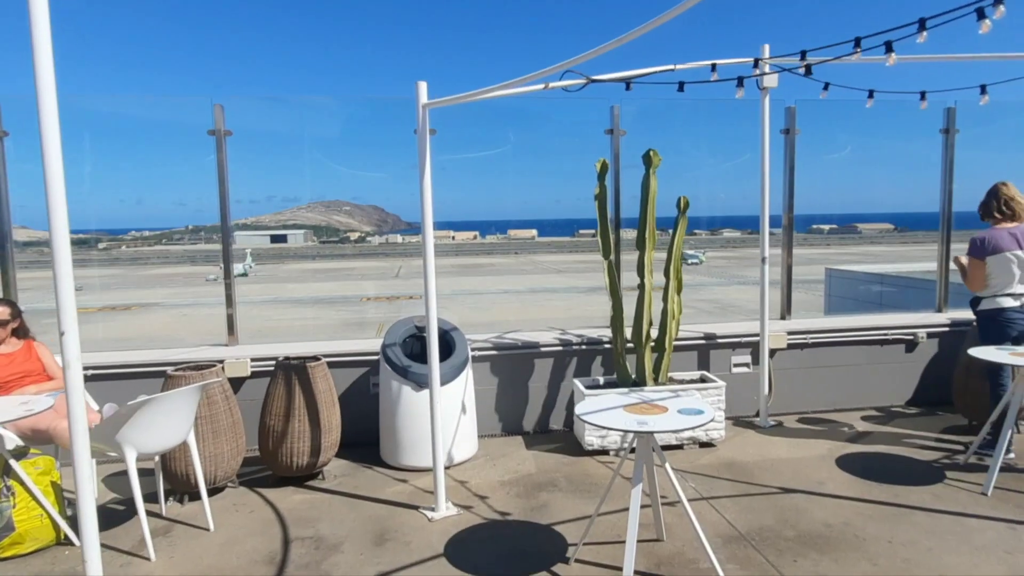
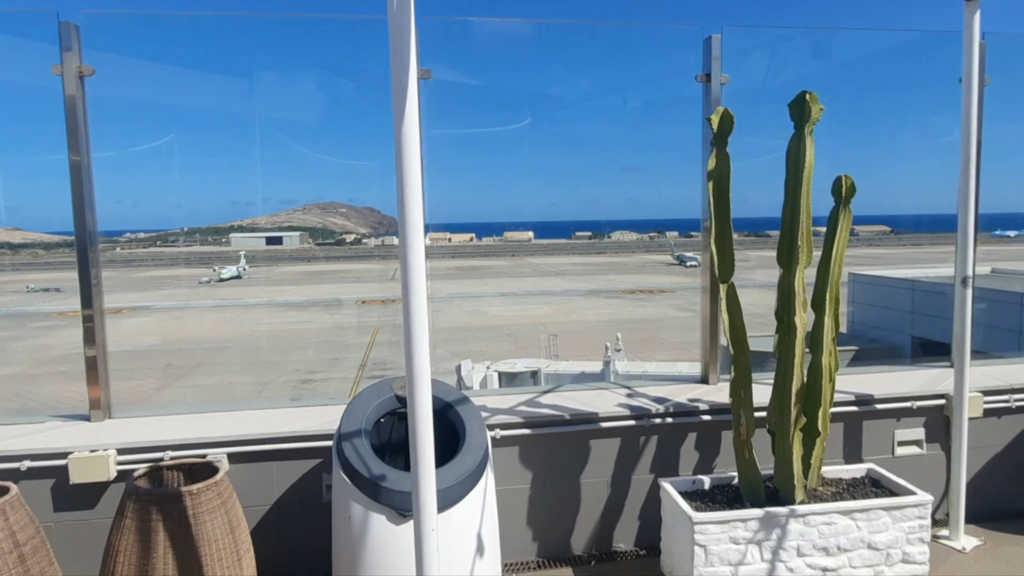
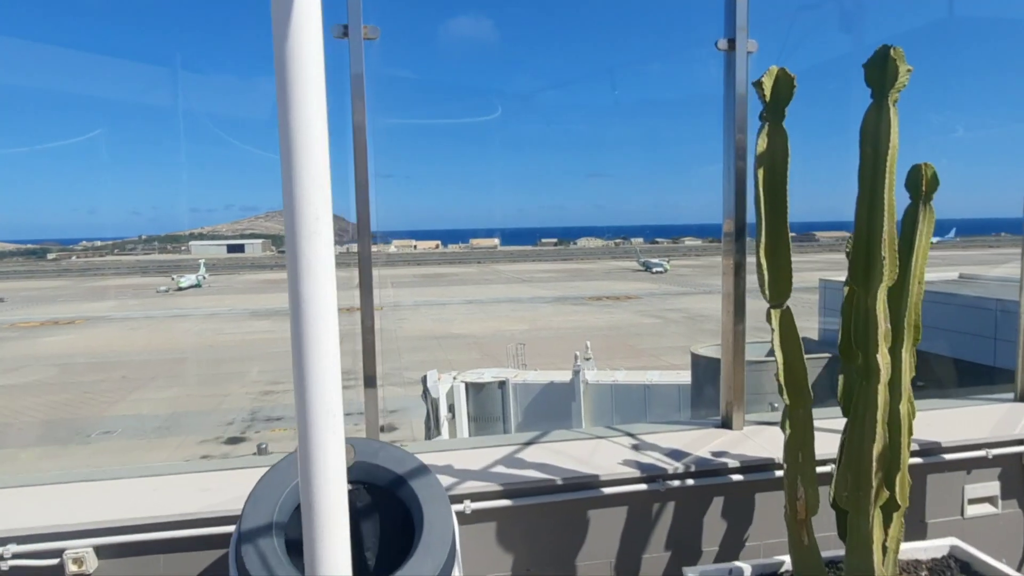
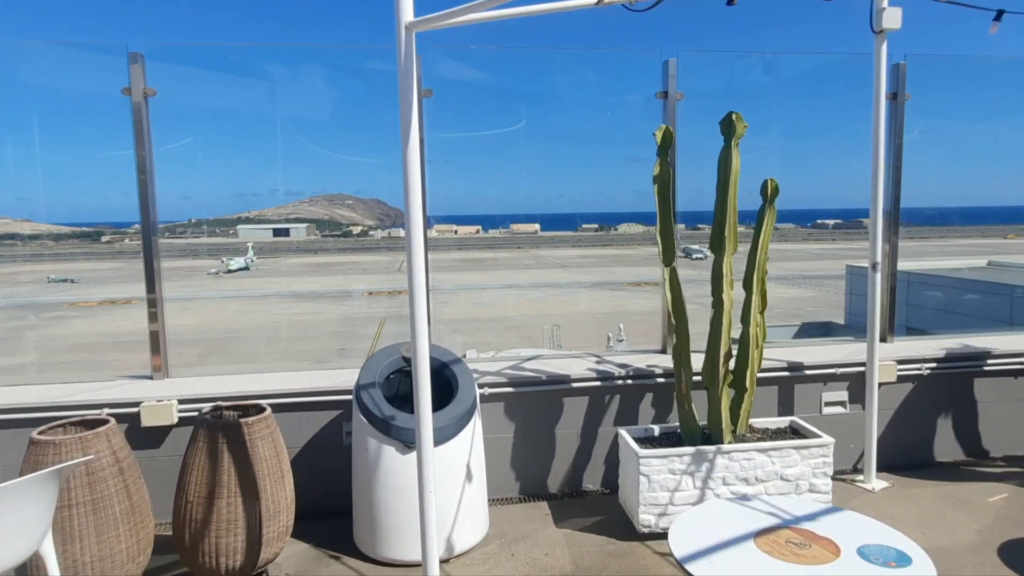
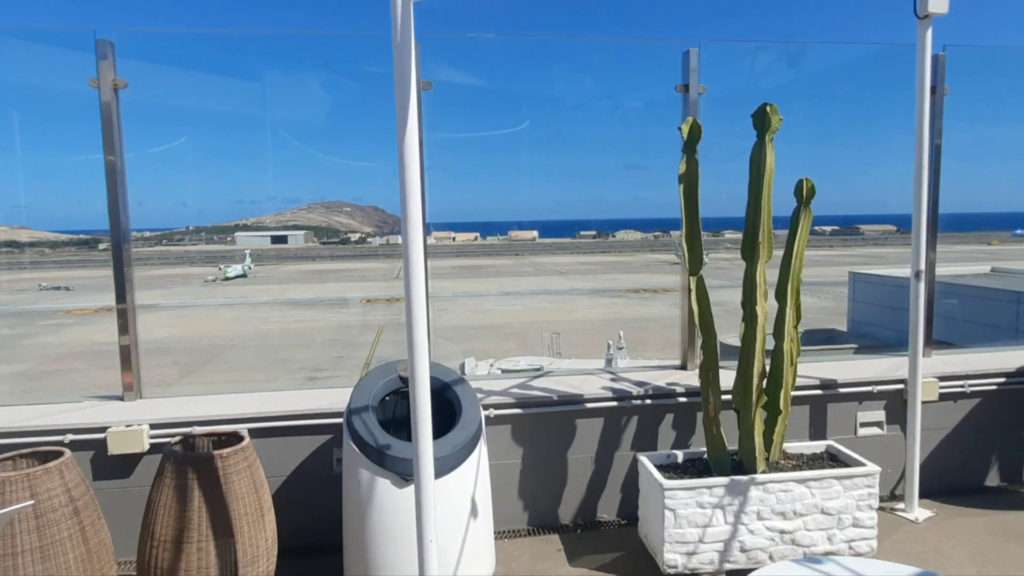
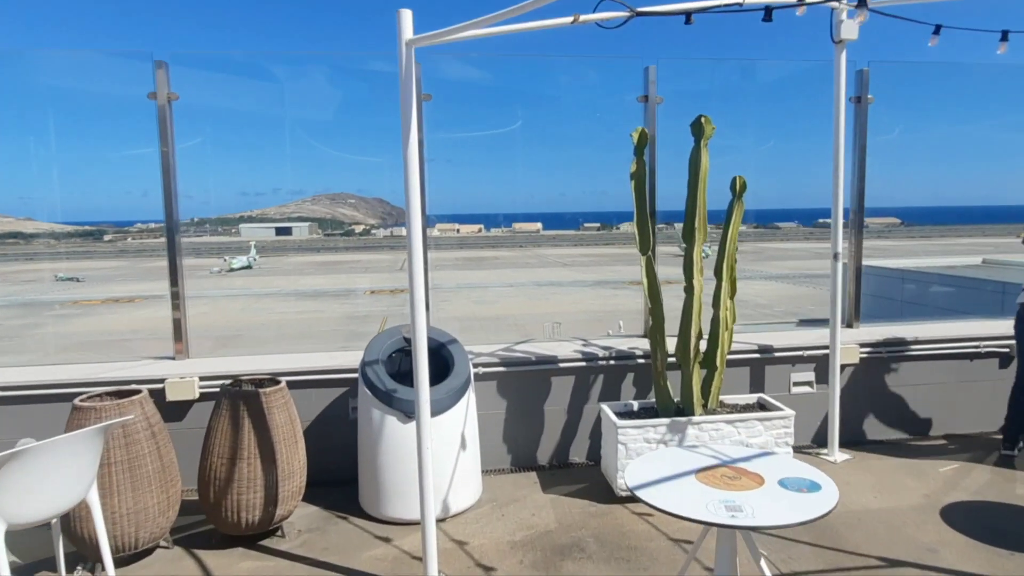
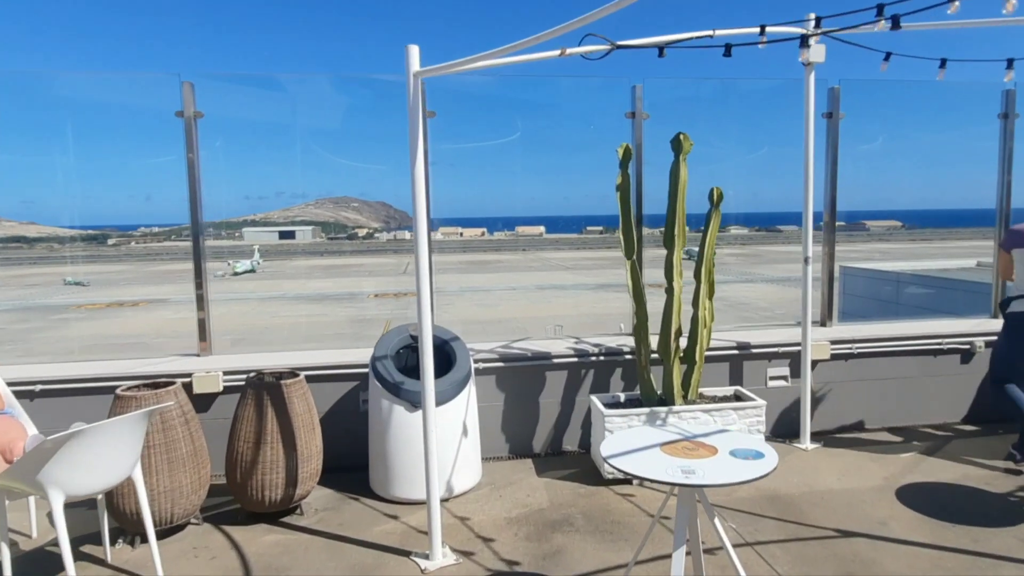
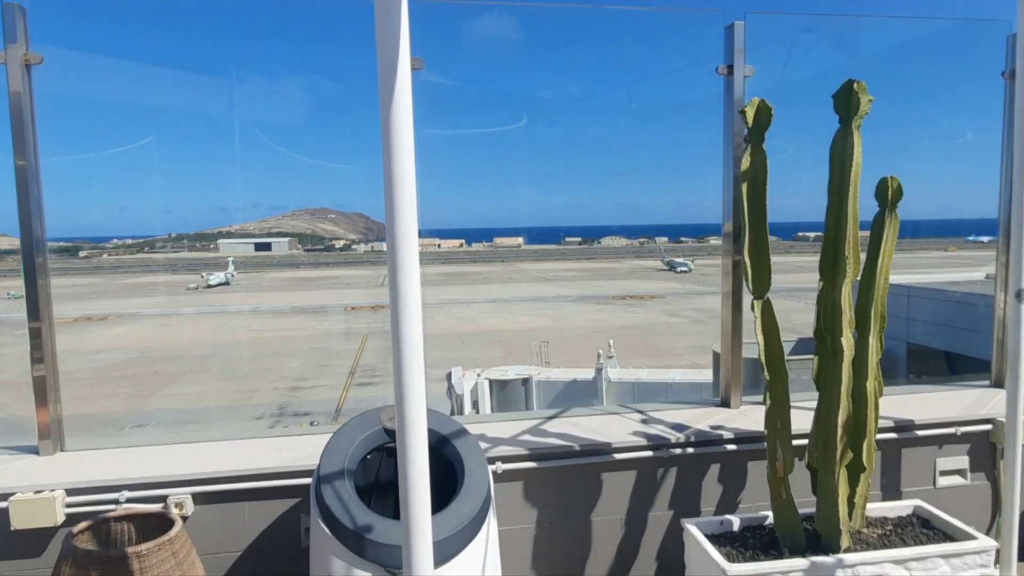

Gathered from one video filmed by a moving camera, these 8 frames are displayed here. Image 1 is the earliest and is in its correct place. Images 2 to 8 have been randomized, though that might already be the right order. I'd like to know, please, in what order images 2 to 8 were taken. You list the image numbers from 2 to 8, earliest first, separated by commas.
7, 6, 4, 5, 2, 8, 3
